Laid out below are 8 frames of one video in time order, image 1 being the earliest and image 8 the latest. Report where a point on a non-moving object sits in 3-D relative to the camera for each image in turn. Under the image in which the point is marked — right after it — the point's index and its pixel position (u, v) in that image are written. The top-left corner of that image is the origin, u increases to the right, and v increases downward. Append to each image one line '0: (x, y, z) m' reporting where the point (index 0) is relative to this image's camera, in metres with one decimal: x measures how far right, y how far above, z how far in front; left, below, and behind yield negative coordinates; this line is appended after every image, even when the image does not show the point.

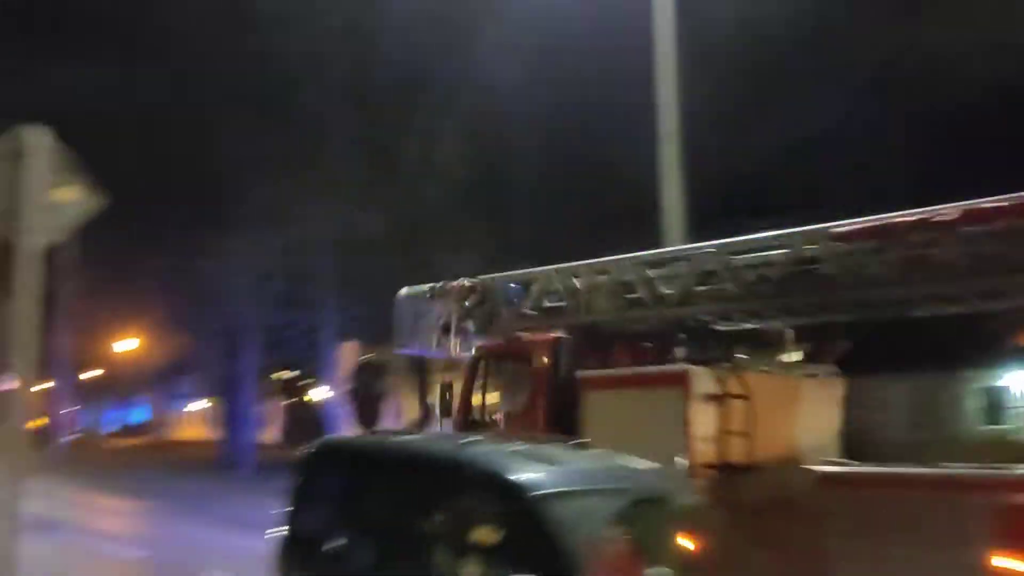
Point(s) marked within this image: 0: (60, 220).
0: (-1.9, +0.3, +4.2) m
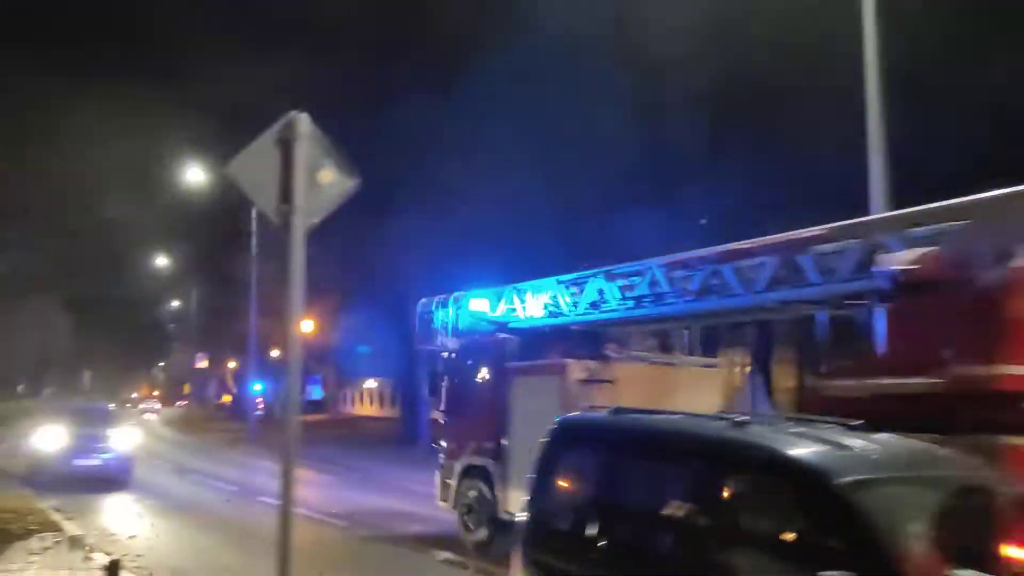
0: (-0.8, +0.4, +4.3) m
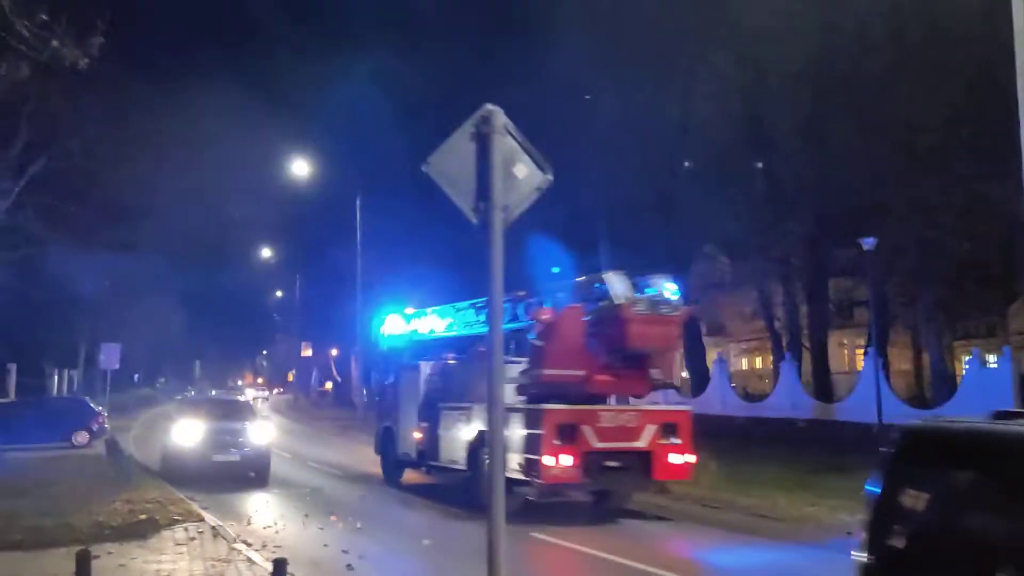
0: (+0.1, +0.4, +4.1) m
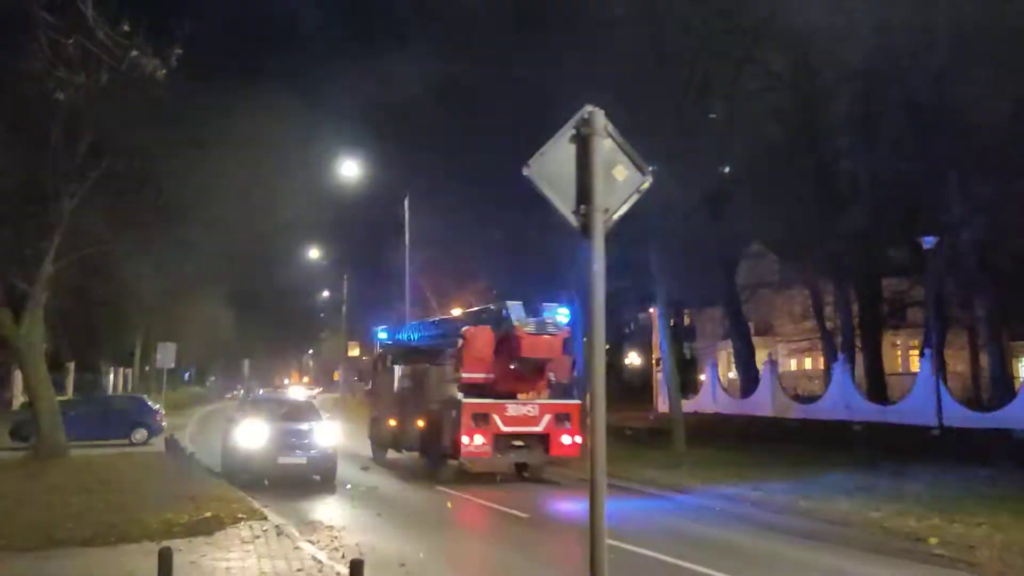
0: (+0.5, +0.4, +4.1) m
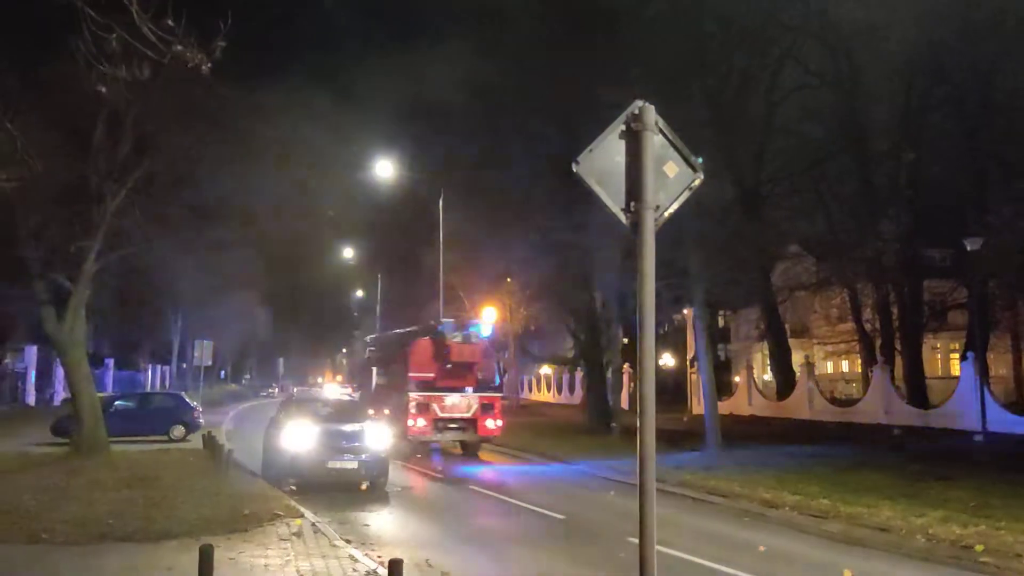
0: (+0.7, +0.4, +4.0) m
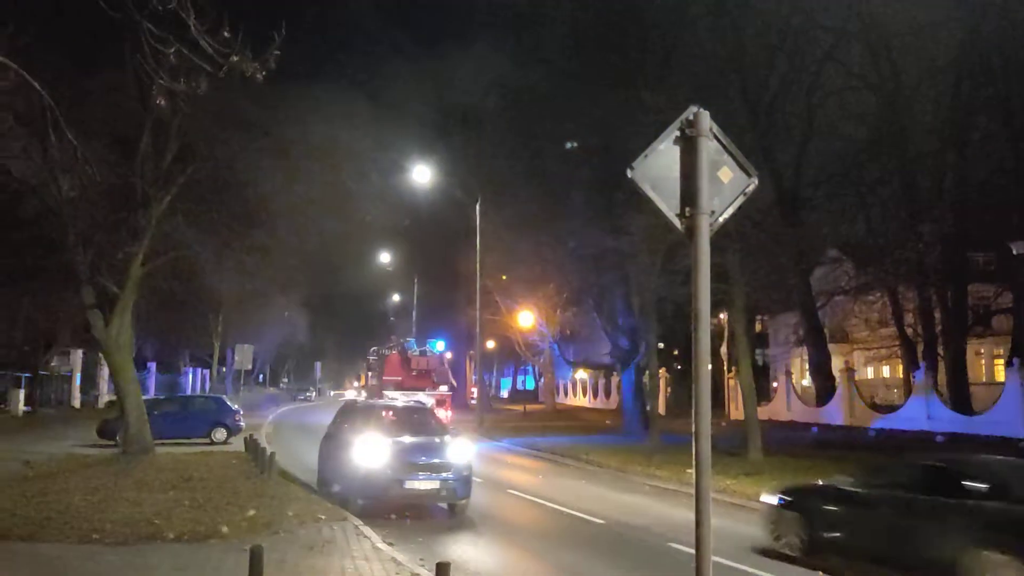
0: (+0.9, +0.4, +4.1) m
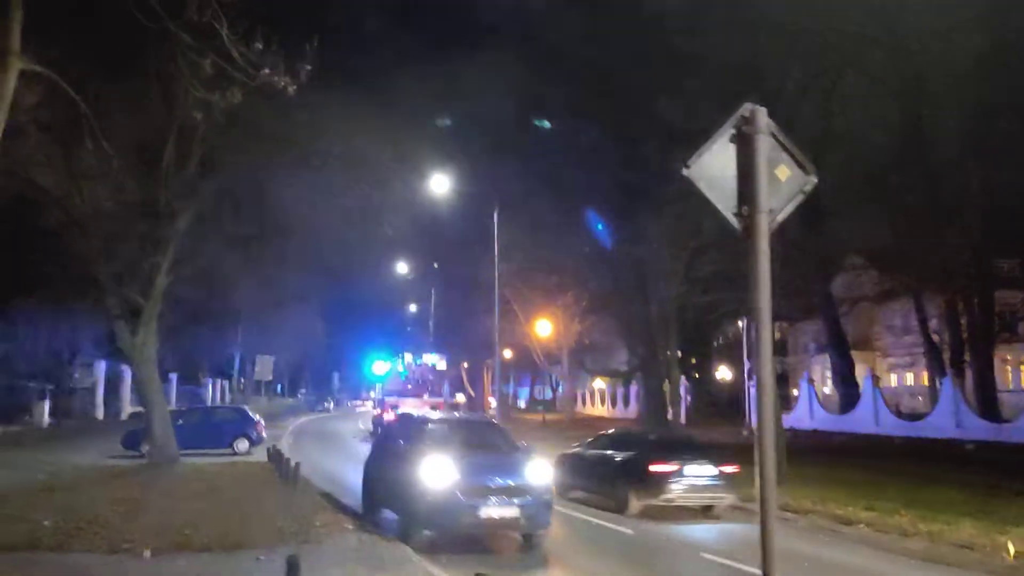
0: (+1.1, +0.4, +4.0) m
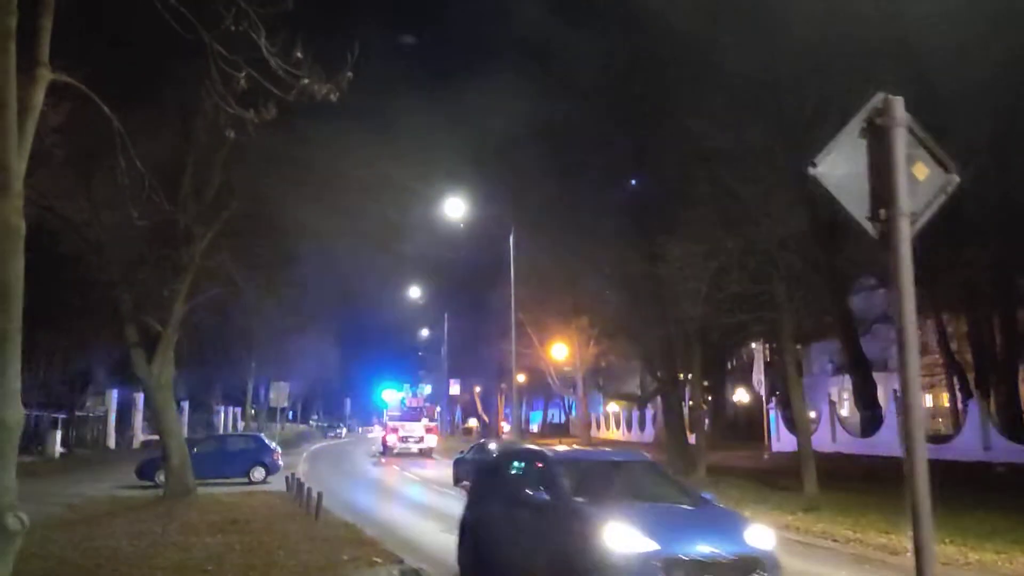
0: (+1.5, +0.3, +3.5) m
